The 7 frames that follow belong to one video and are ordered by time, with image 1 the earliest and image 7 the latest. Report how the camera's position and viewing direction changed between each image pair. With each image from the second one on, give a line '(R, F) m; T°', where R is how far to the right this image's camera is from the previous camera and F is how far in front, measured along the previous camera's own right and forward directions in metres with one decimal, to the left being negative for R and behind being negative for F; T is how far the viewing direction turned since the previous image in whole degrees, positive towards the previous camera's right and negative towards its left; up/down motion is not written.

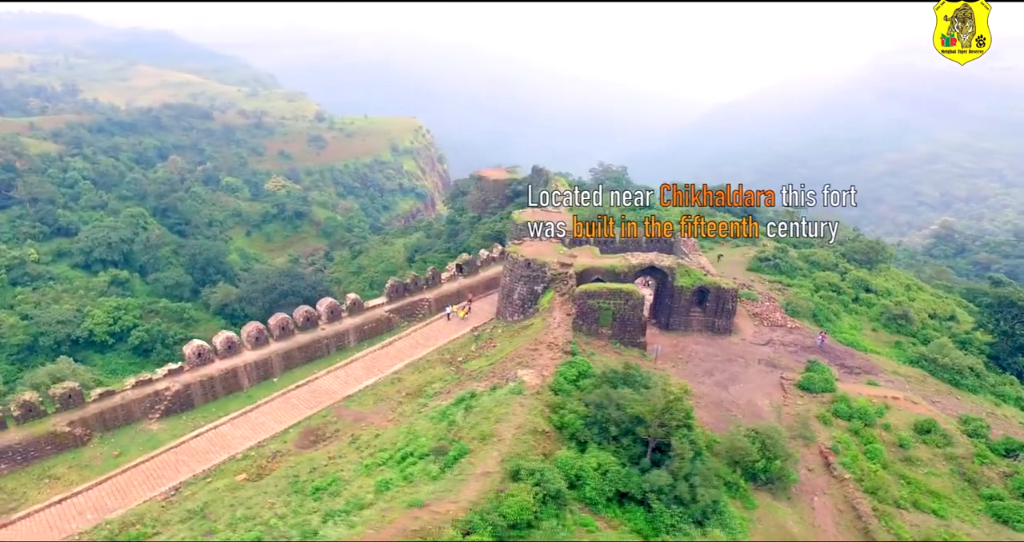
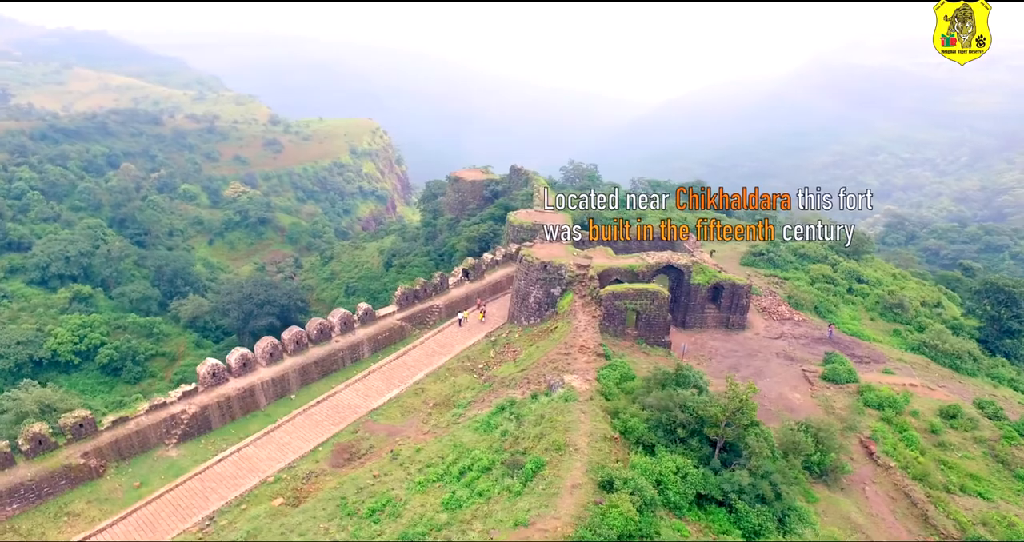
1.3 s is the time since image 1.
(-2.0, +0.3) m; +4°
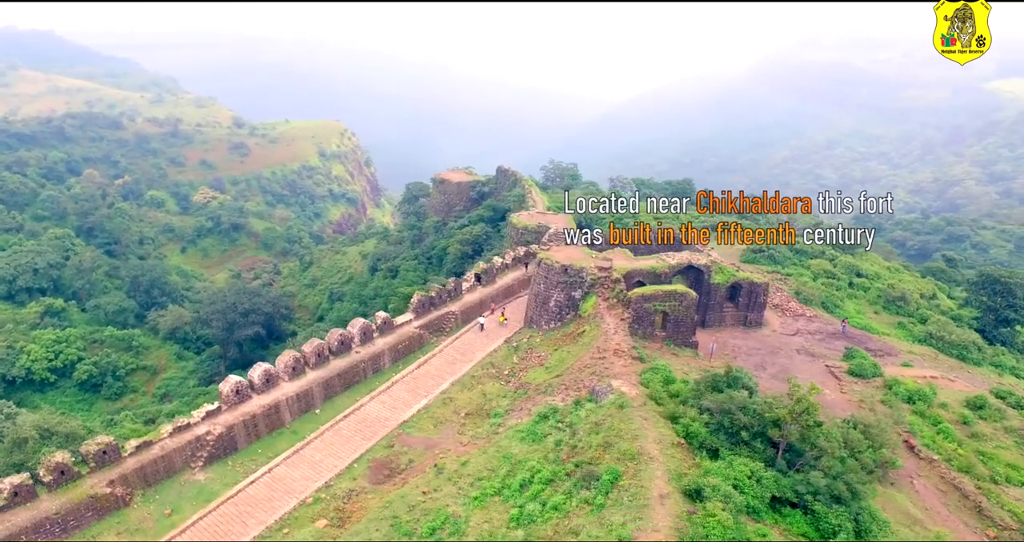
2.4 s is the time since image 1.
(-1.7, +0.3) m; +3°
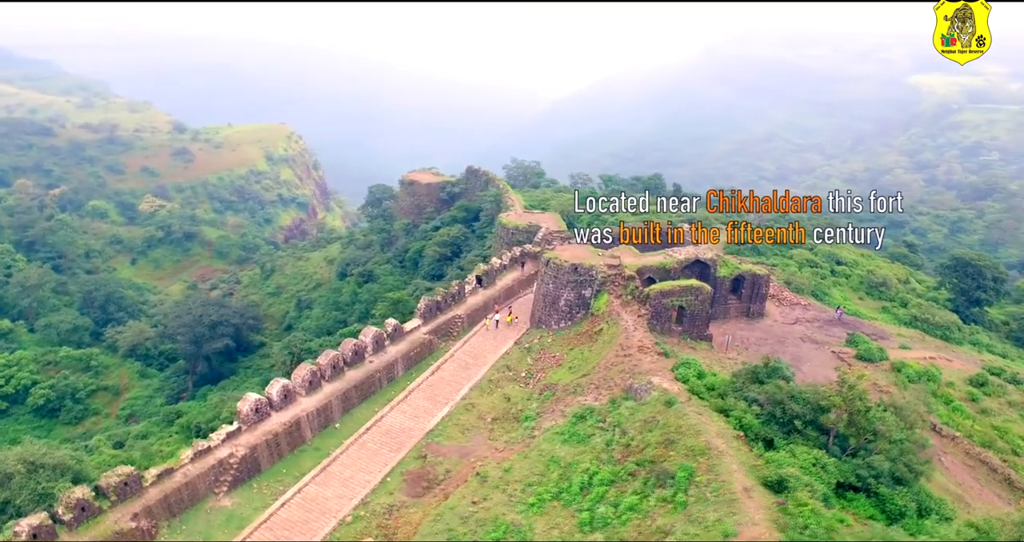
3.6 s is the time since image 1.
(-2.0, +0.3) m; +5°
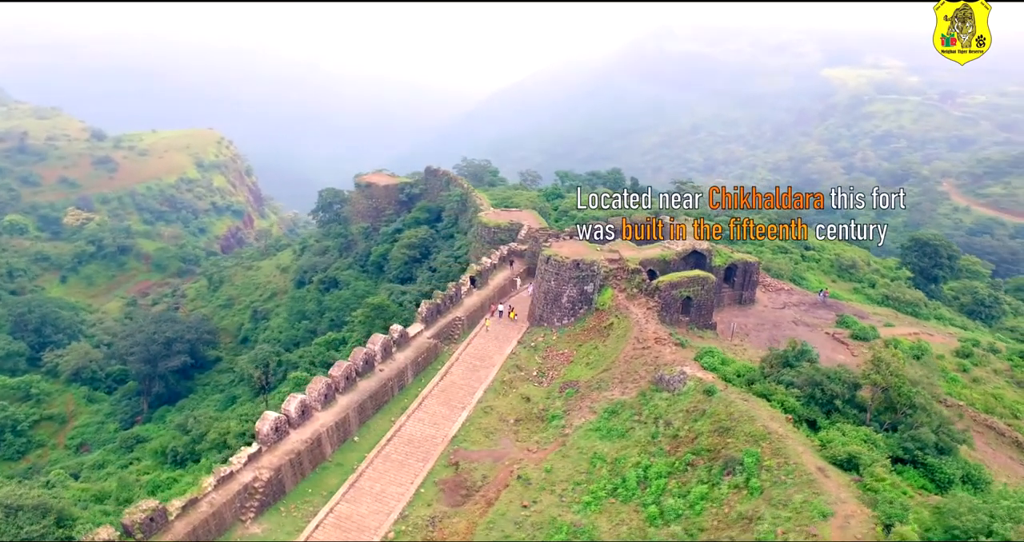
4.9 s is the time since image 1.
(-2.1, +0.3) m; +6°
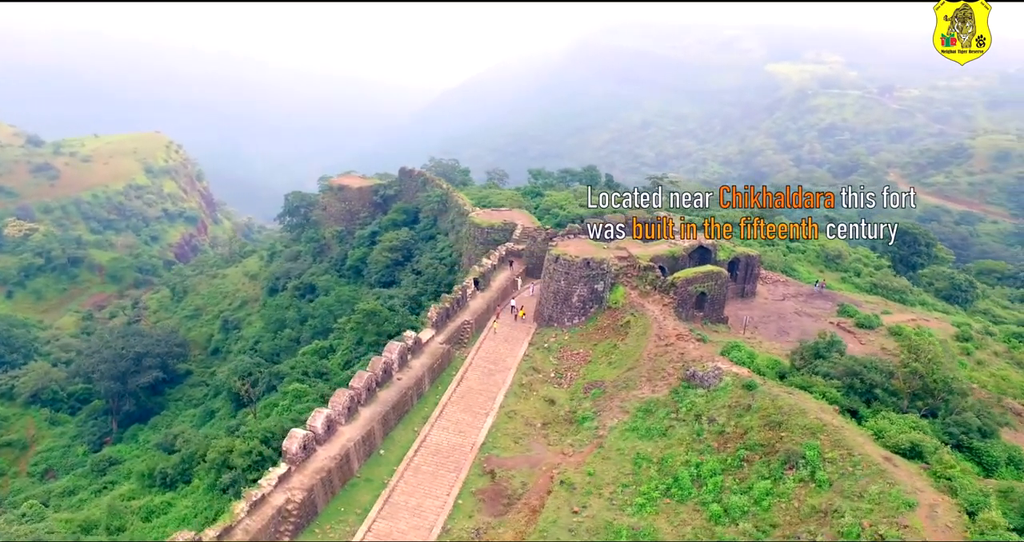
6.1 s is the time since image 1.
(-1.7, +0.4) m; +4°
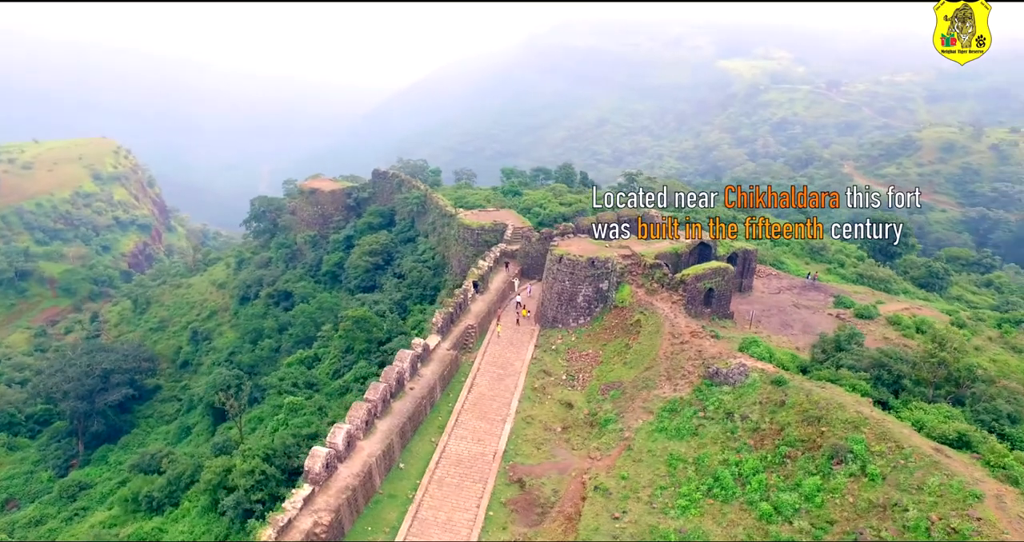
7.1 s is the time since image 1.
(-1.4, +0.4) m; +4°
